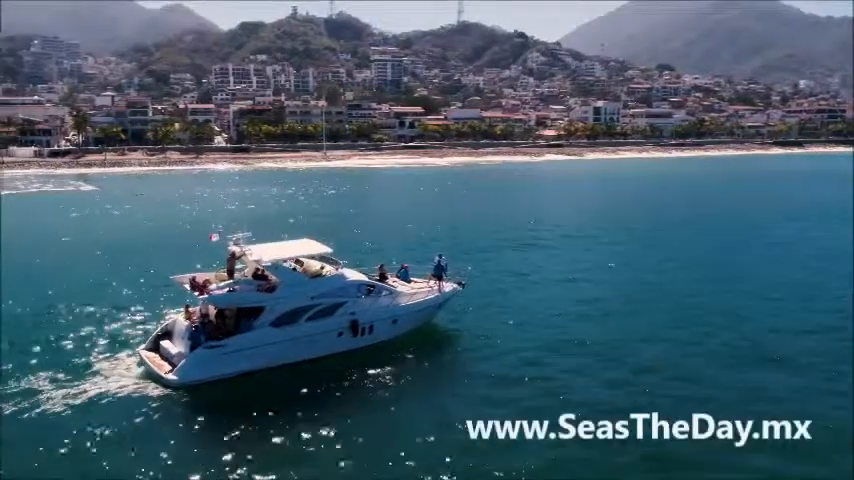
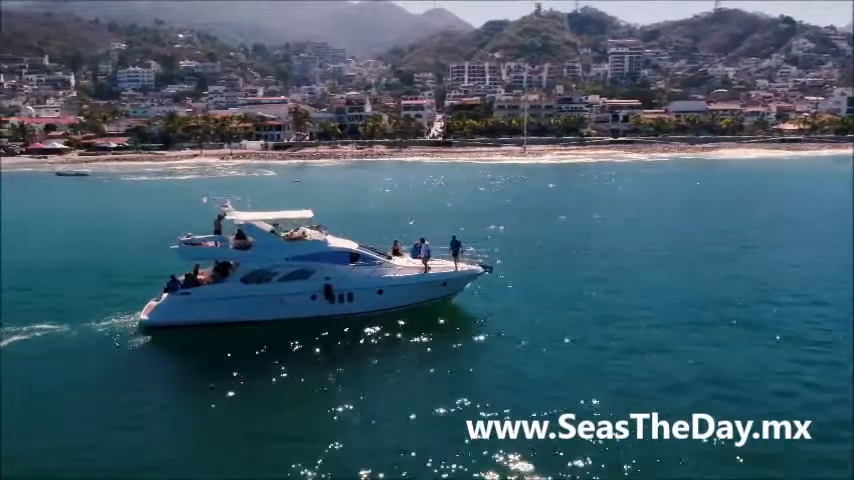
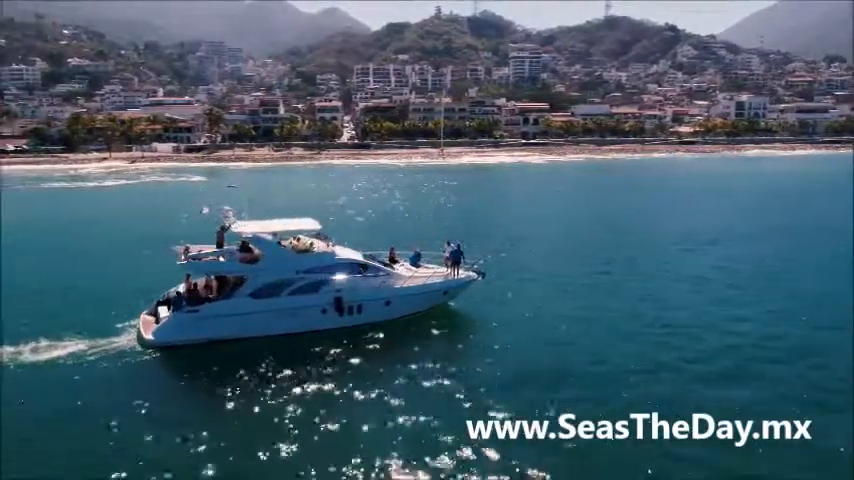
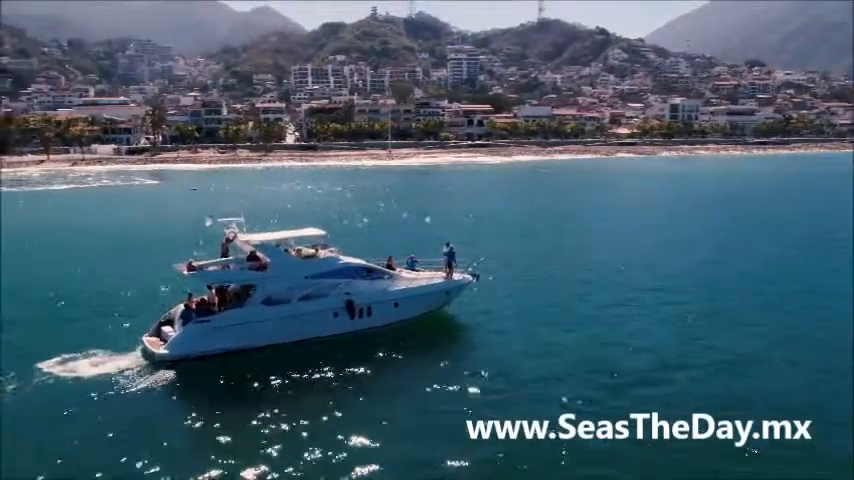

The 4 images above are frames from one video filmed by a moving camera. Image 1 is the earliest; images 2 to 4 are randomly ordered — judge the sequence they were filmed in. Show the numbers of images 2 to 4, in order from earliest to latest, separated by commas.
4, 3, 2
